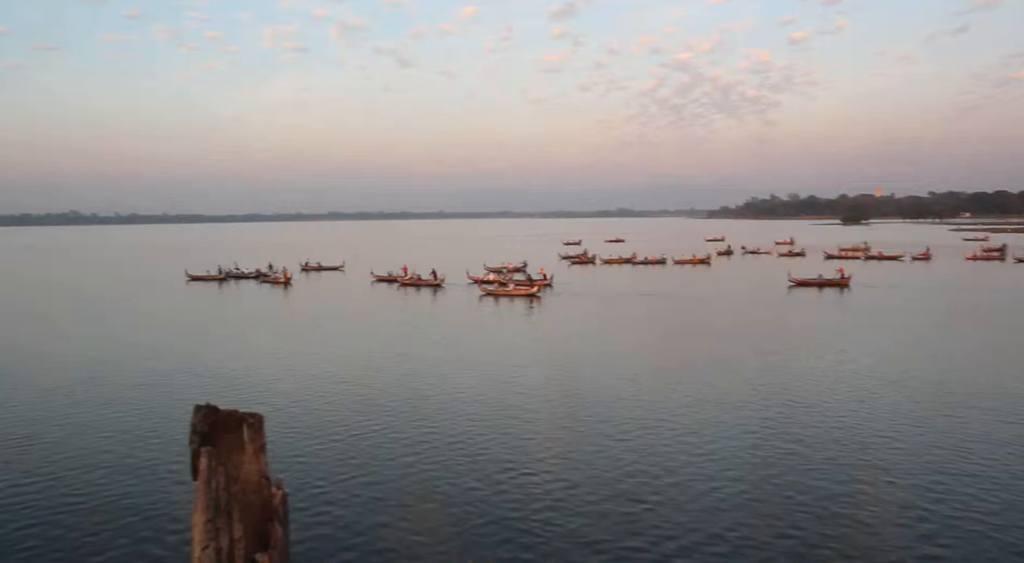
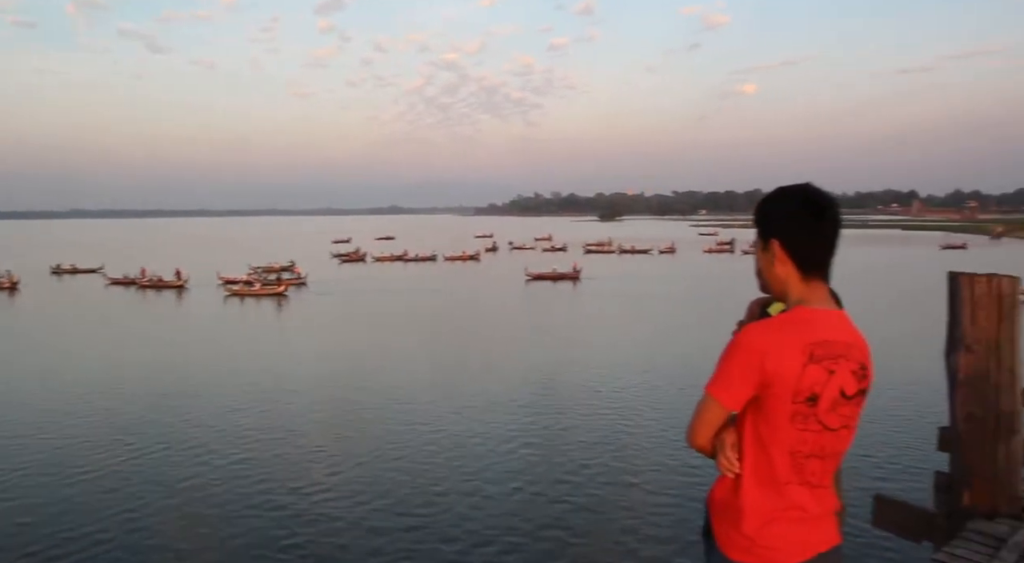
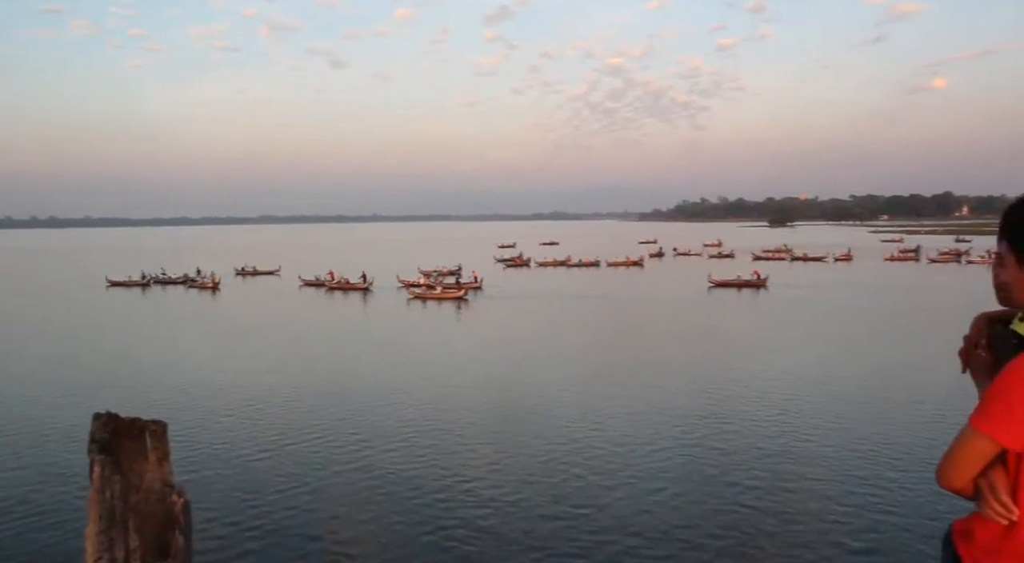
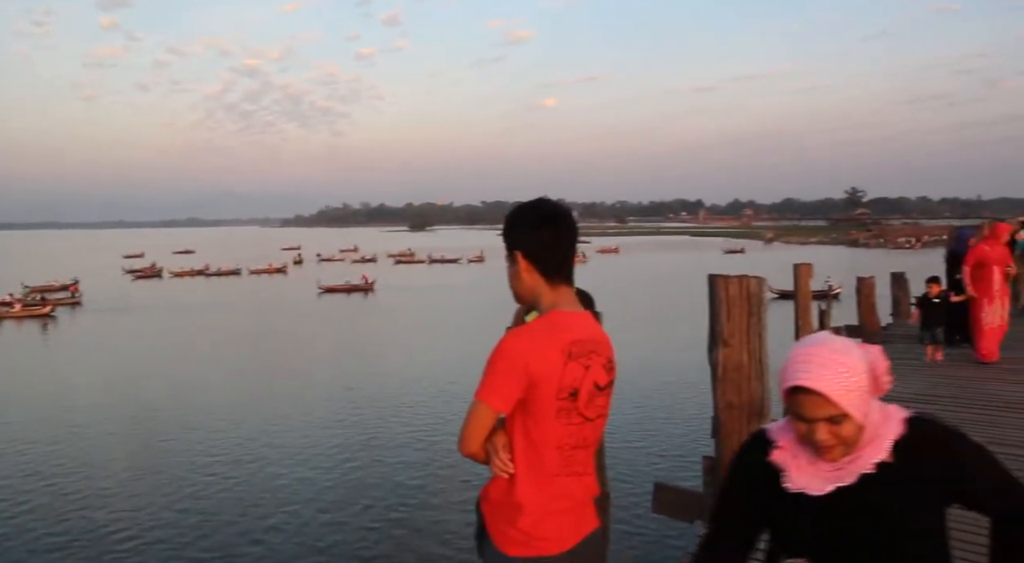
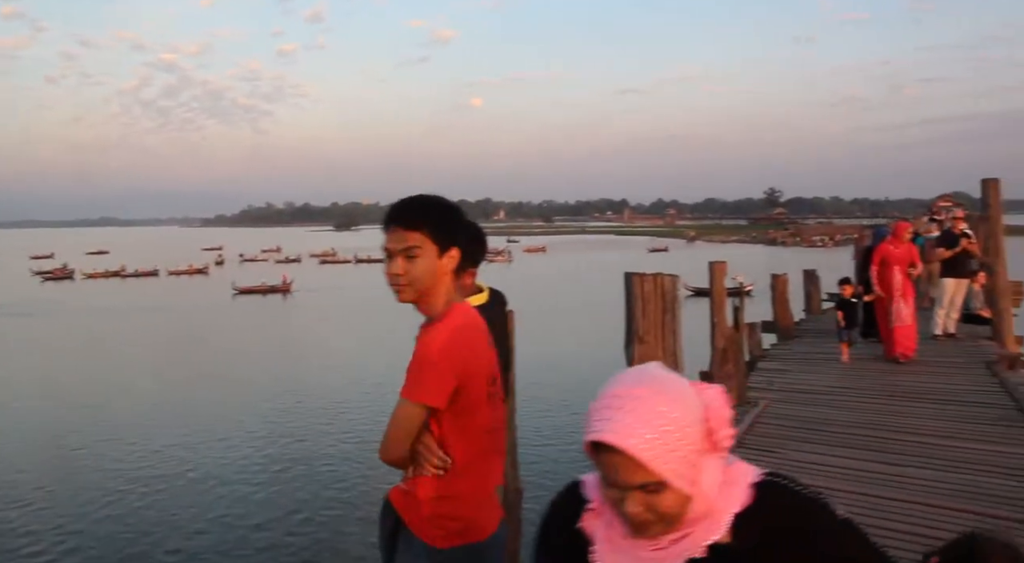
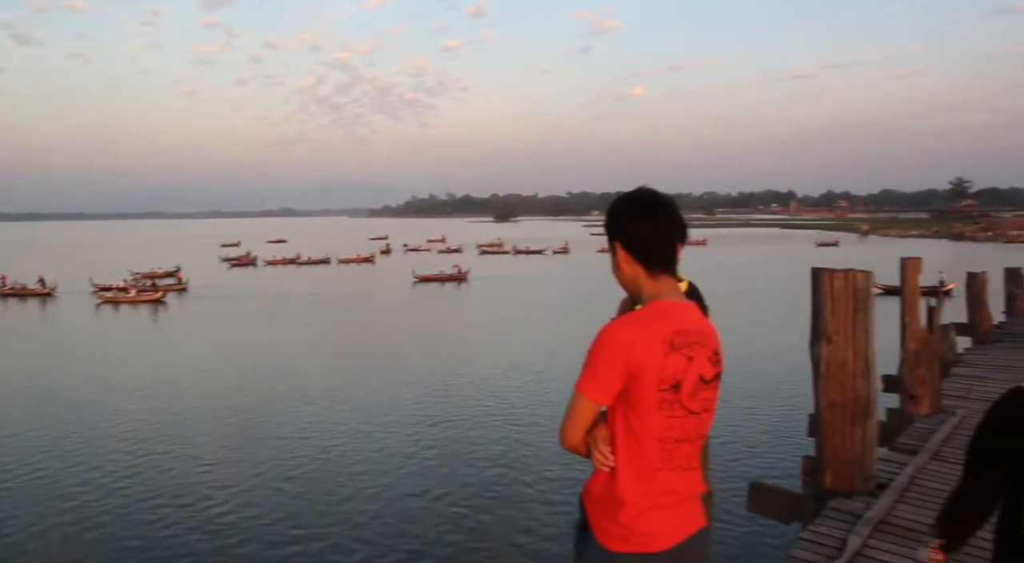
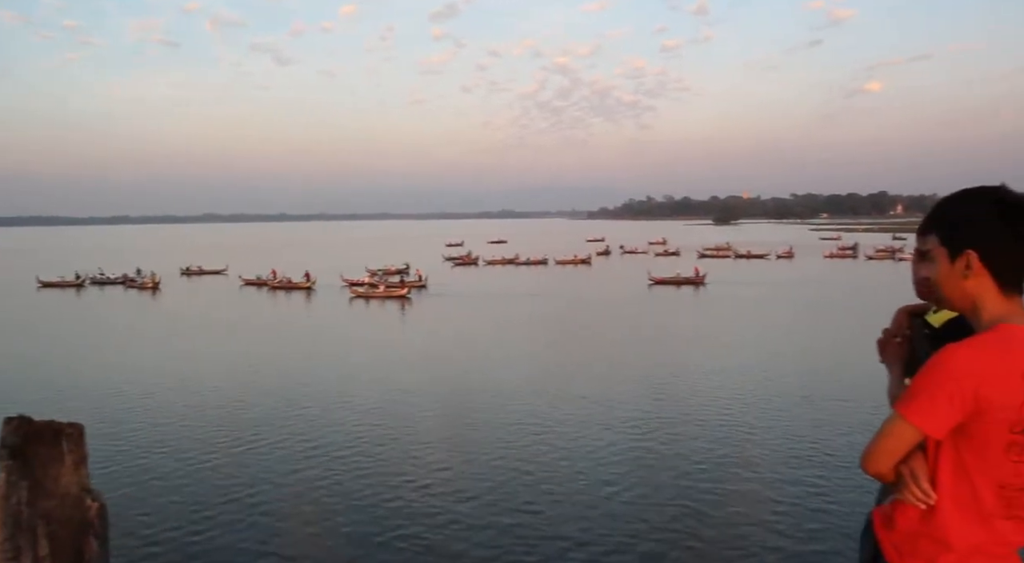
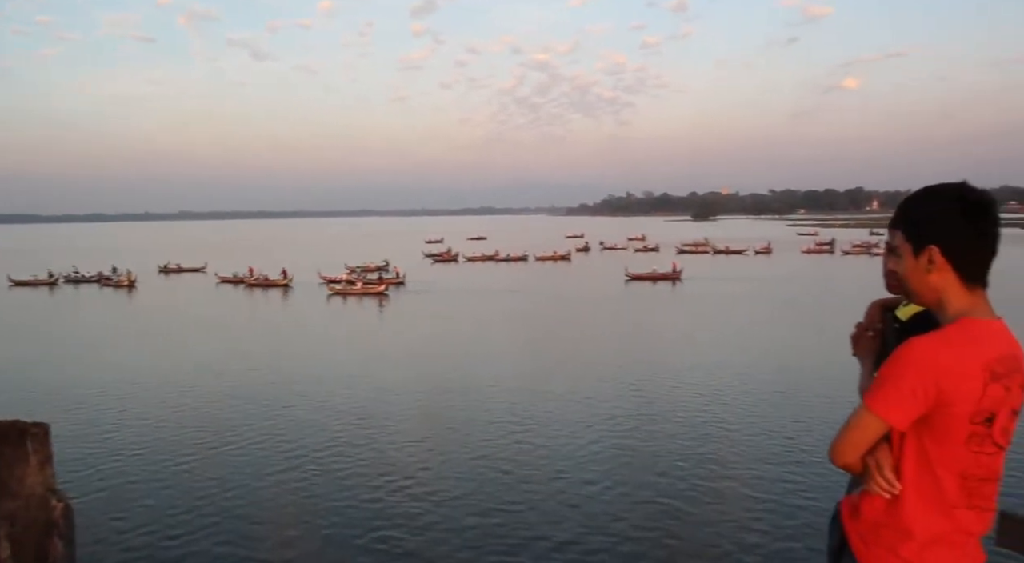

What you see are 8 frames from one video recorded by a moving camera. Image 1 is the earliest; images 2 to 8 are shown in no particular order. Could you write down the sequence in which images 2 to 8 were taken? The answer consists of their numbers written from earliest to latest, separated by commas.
3, 7, 8, 2, 6, 4, 5
